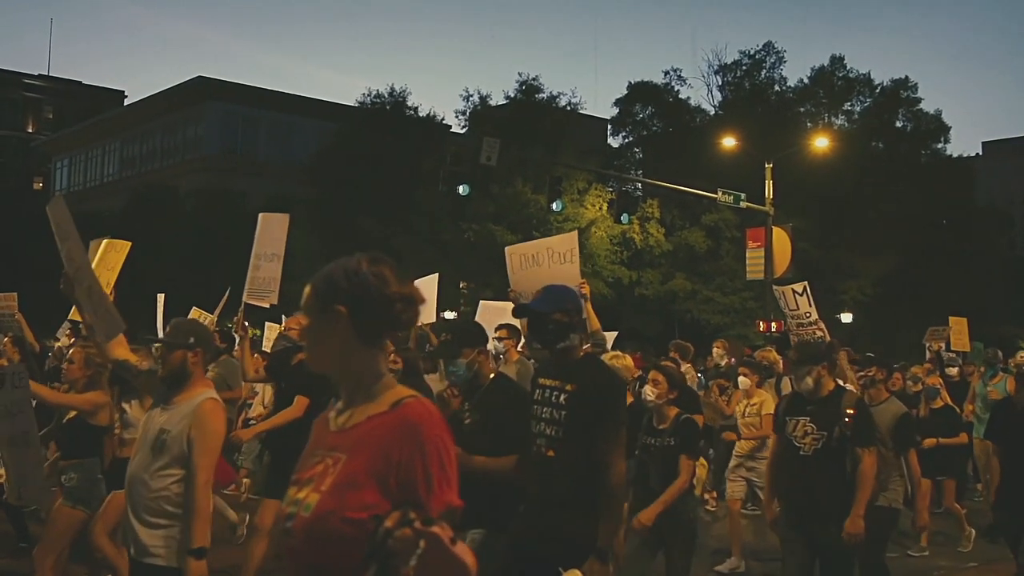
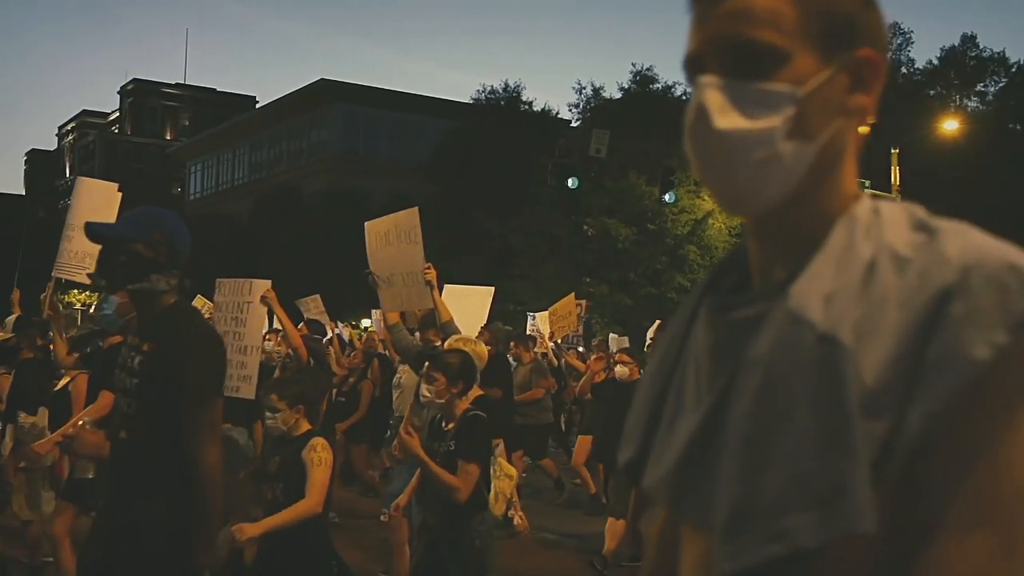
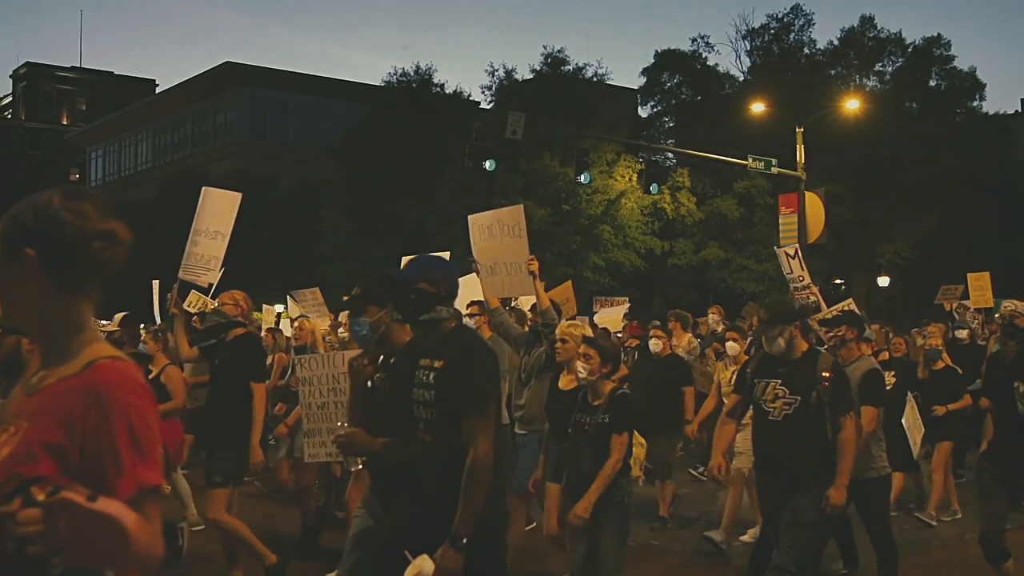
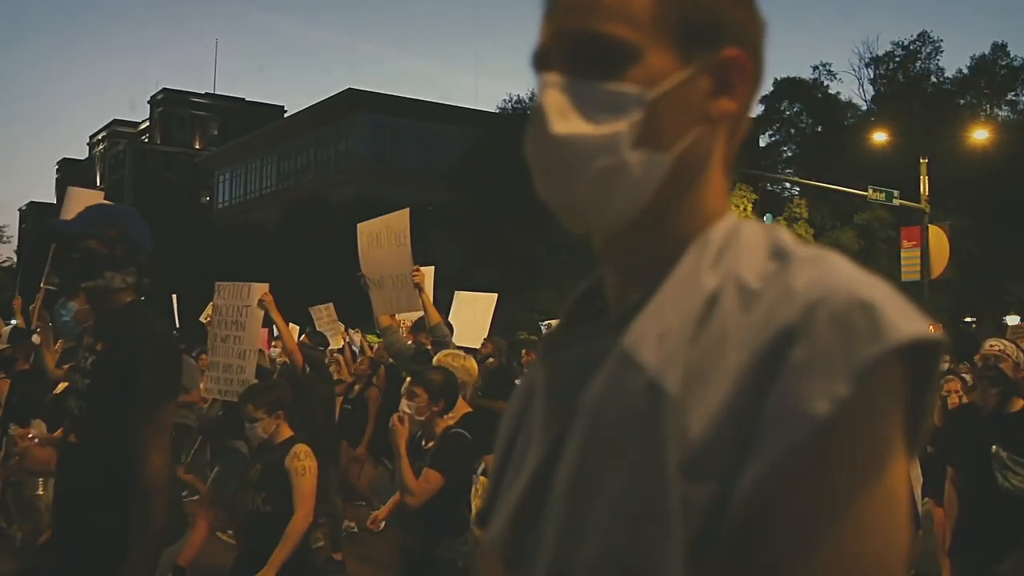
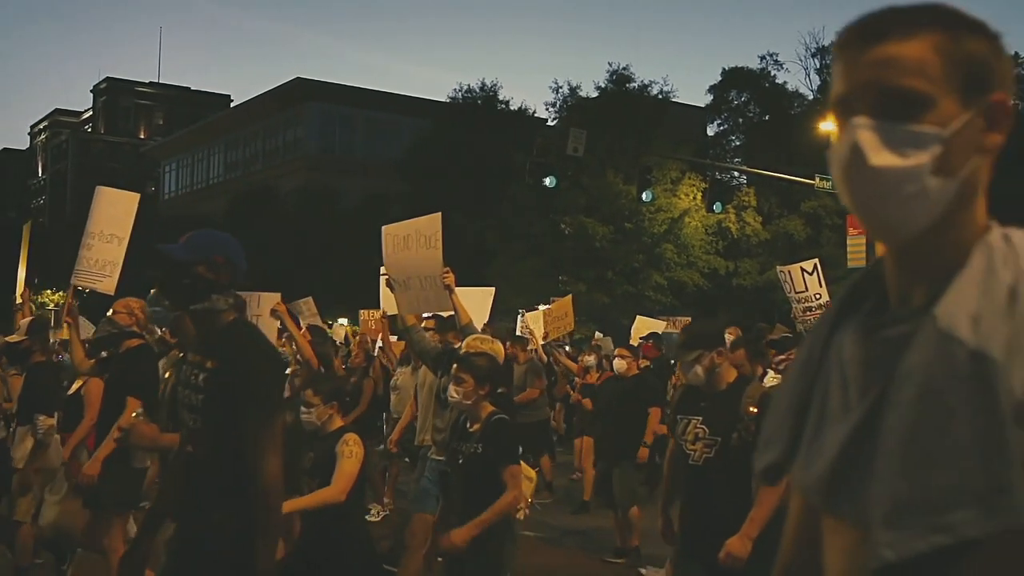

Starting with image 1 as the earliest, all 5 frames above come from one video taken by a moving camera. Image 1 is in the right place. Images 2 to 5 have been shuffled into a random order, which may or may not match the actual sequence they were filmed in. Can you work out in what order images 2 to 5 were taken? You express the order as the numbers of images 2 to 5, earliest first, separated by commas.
3, 5, 2, 4
